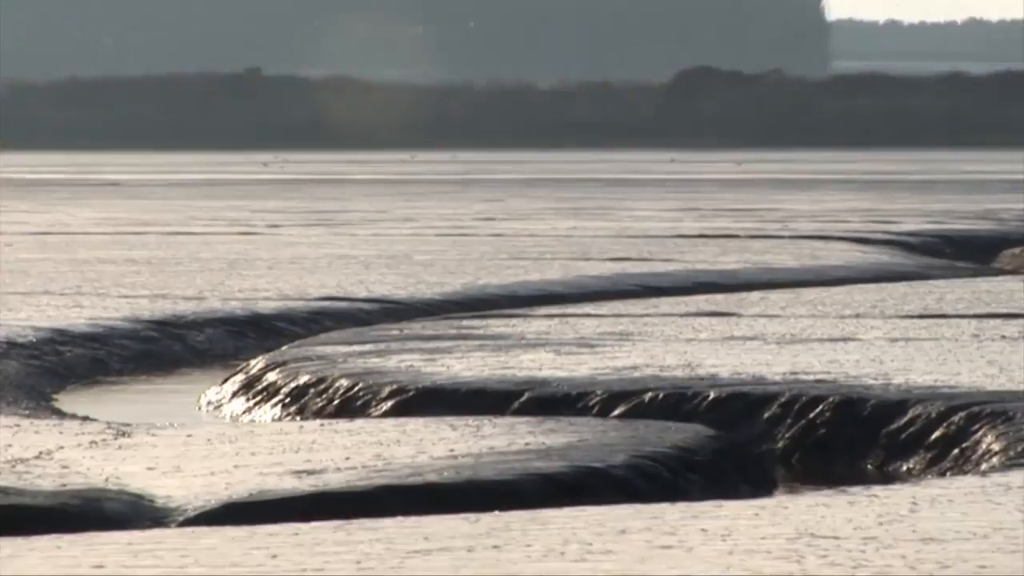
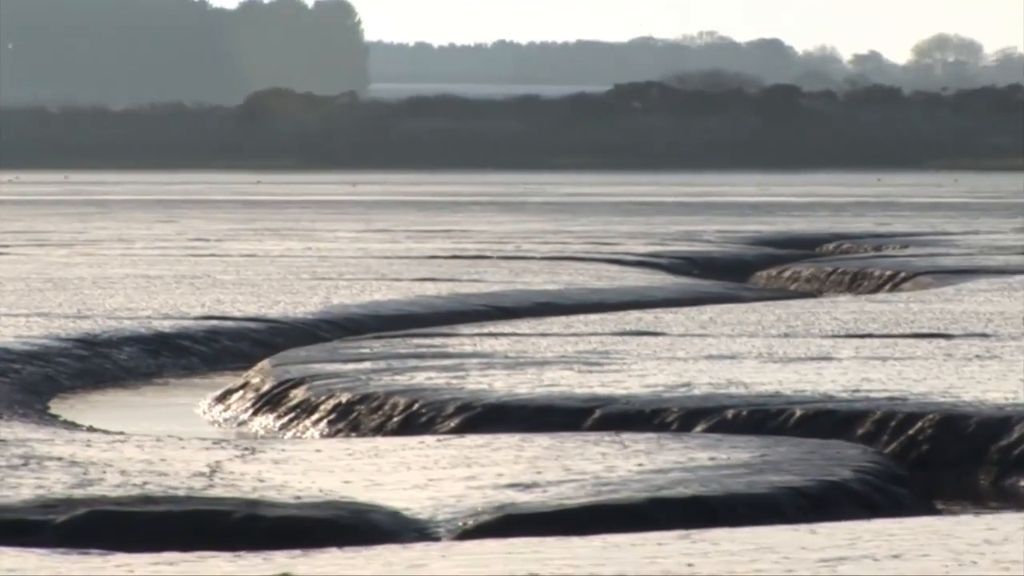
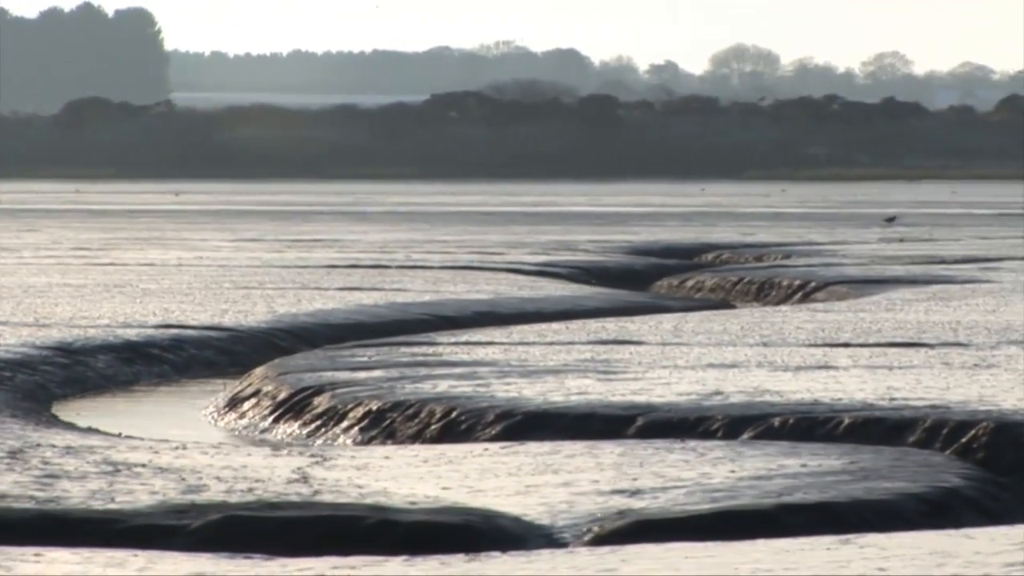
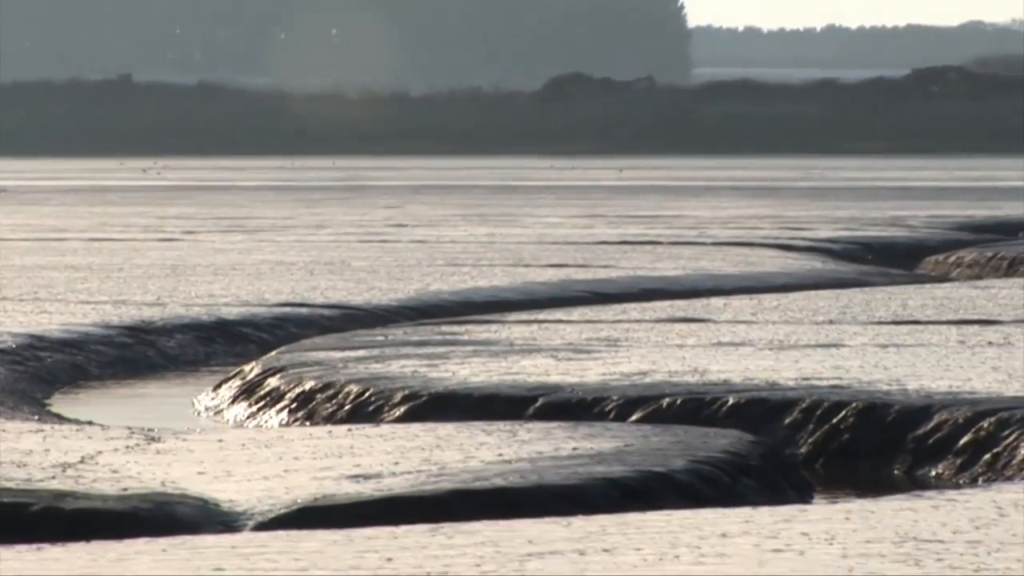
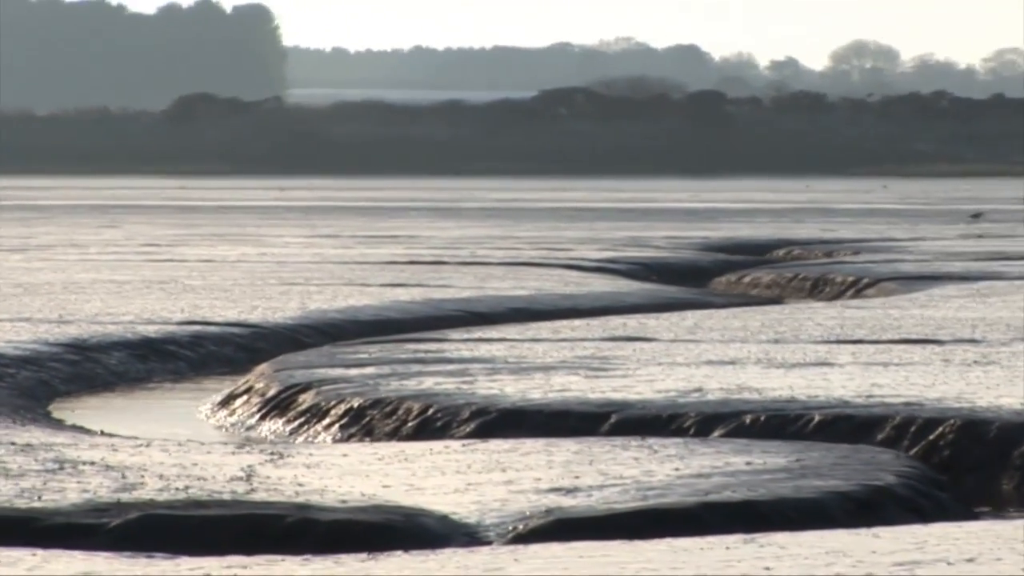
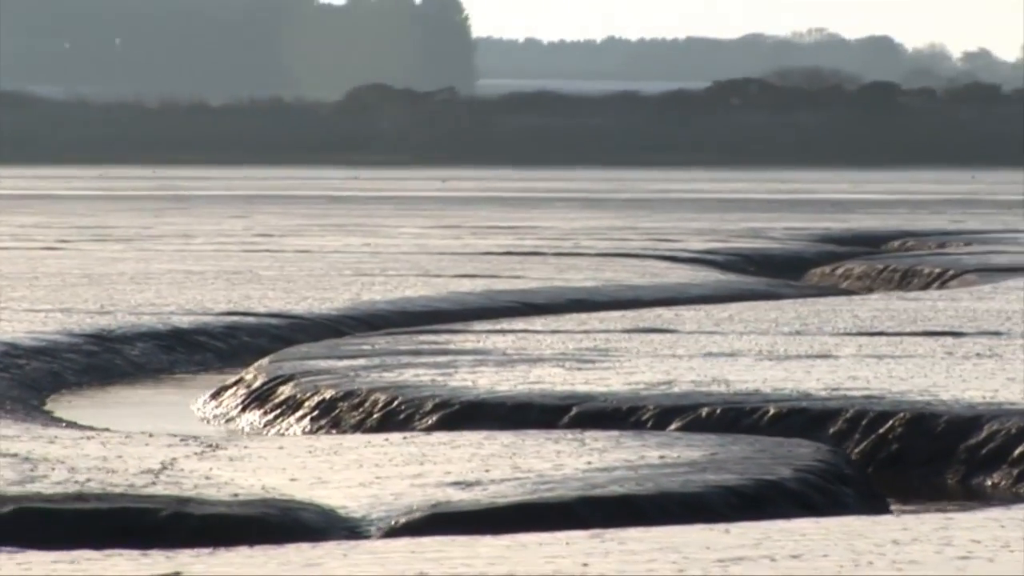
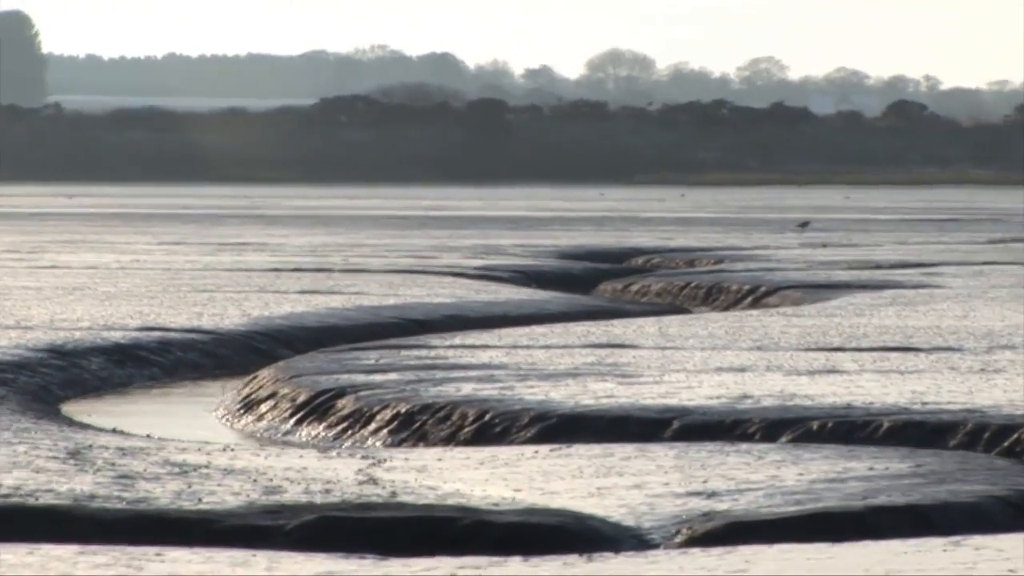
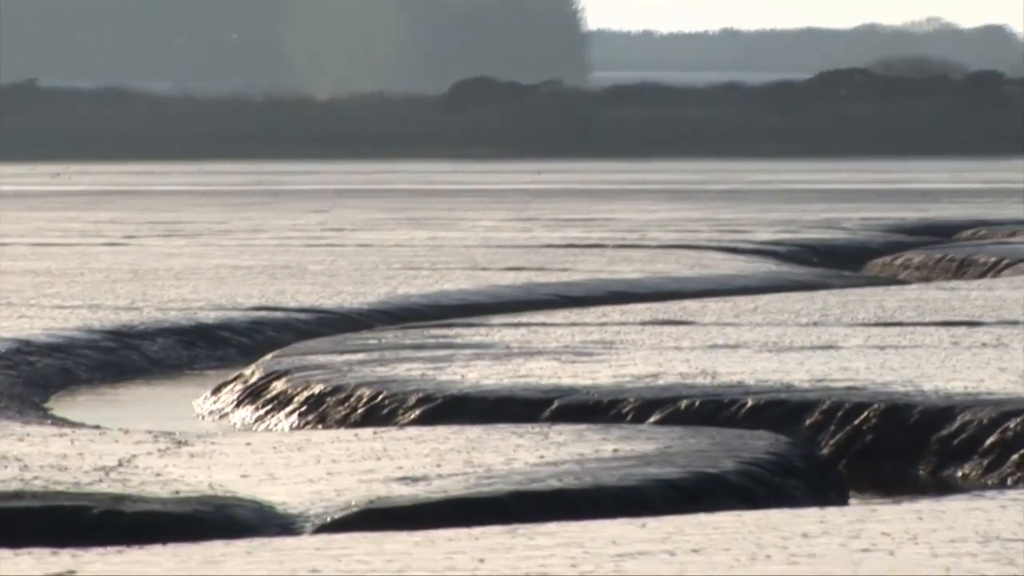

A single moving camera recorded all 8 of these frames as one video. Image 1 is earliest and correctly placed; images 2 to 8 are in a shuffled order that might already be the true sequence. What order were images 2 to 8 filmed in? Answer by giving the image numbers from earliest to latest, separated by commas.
4, 8, 6, 2, 5, 3, 7
